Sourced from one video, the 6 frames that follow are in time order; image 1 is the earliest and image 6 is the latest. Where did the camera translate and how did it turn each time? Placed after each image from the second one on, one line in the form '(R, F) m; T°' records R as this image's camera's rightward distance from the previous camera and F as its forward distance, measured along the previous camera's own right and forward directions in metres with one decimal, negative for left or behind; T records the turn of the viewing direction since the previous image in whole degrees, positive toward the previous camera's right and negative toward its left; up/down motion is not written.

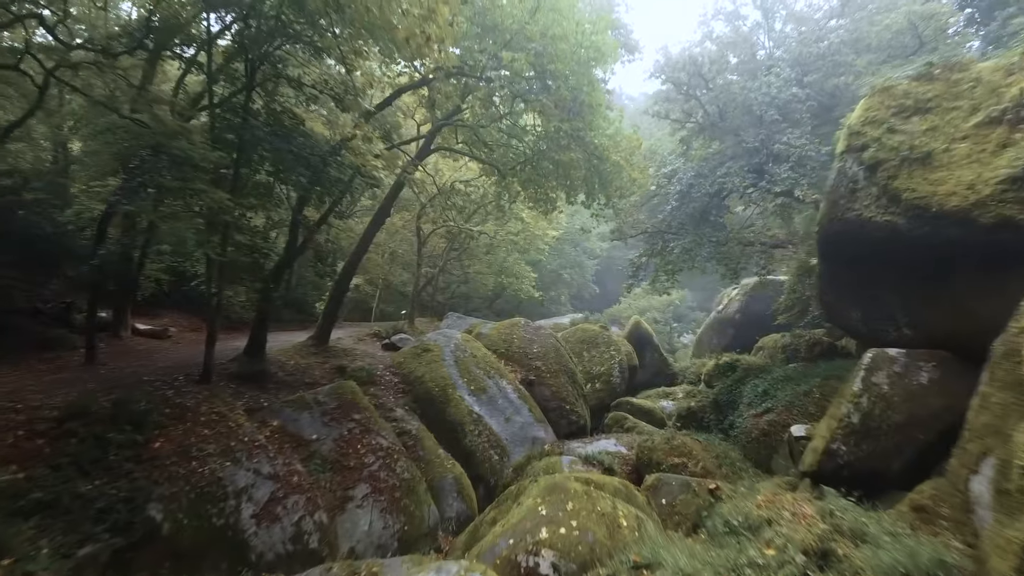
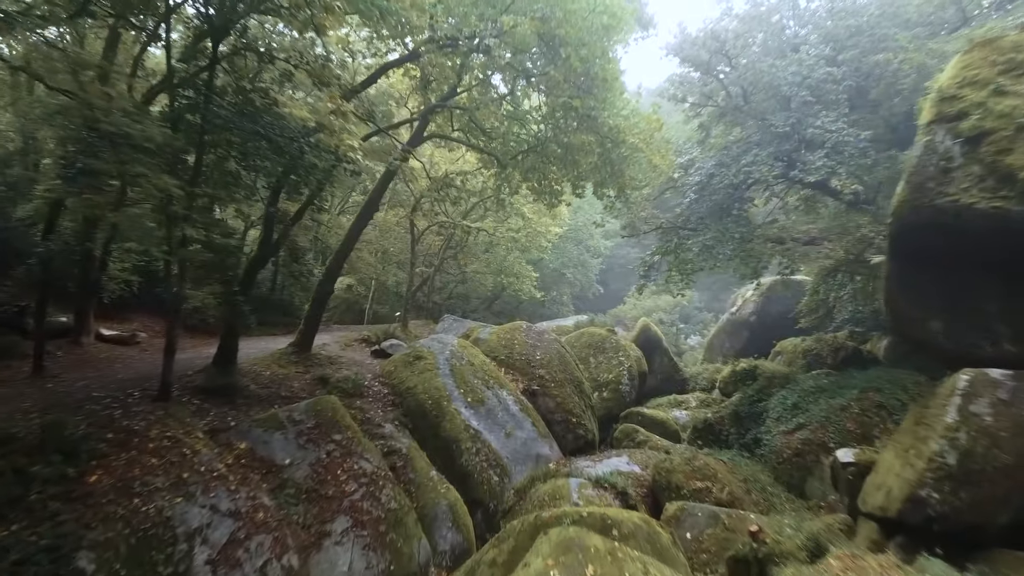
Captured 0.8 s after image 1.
(0.0, +0.9) m; 0°
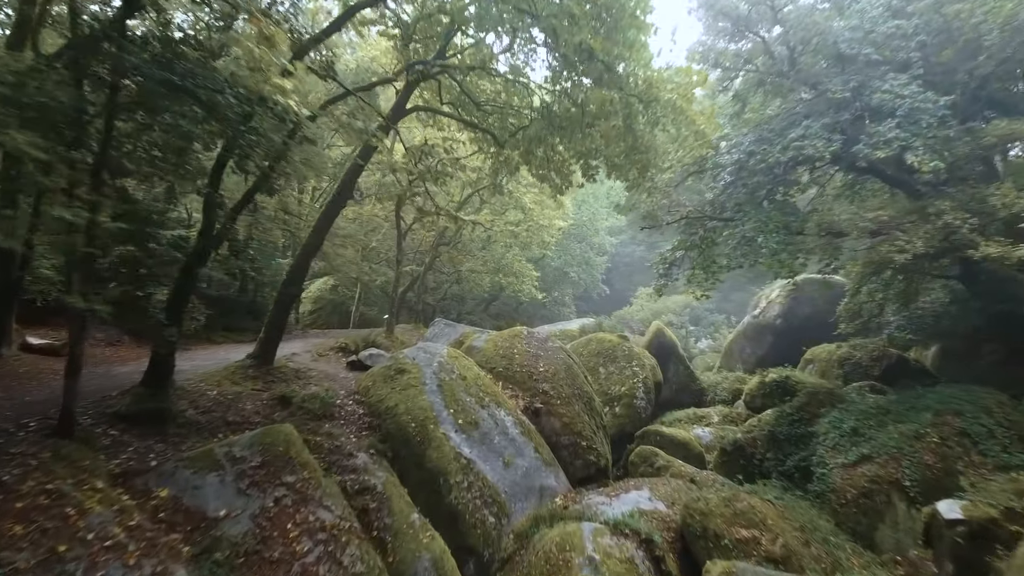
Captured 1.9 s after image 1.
(0.0, +1.5) m; 0°
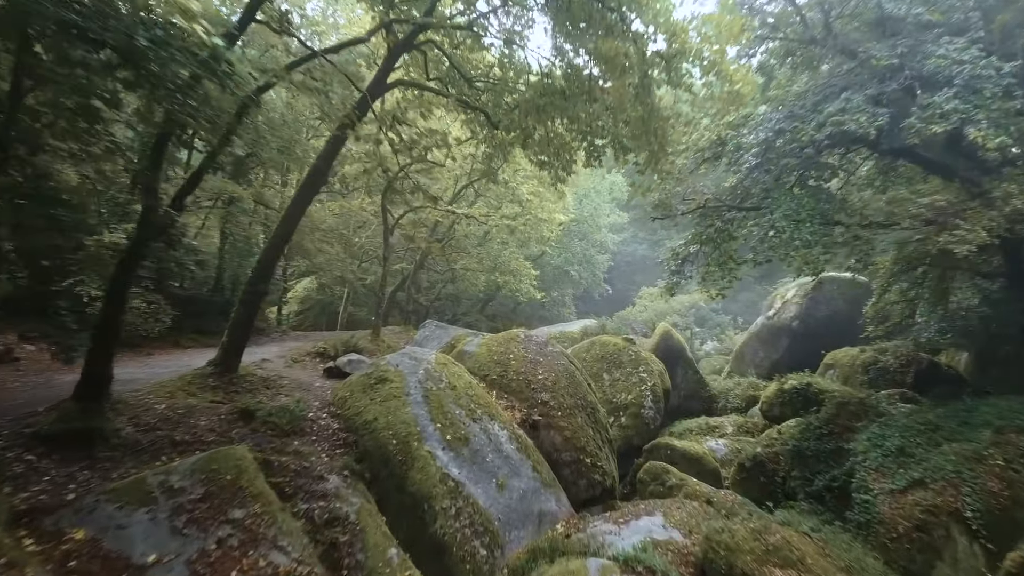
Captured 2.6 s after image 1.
(0.0, +0.9) m; 0°
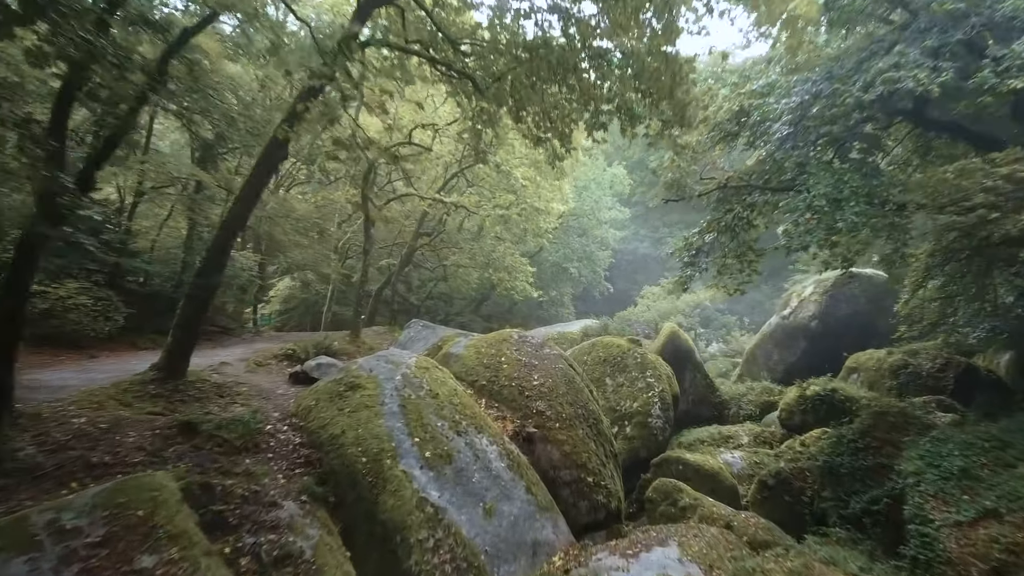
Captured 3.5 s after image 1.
(+0.1, +1.0) m; 0°
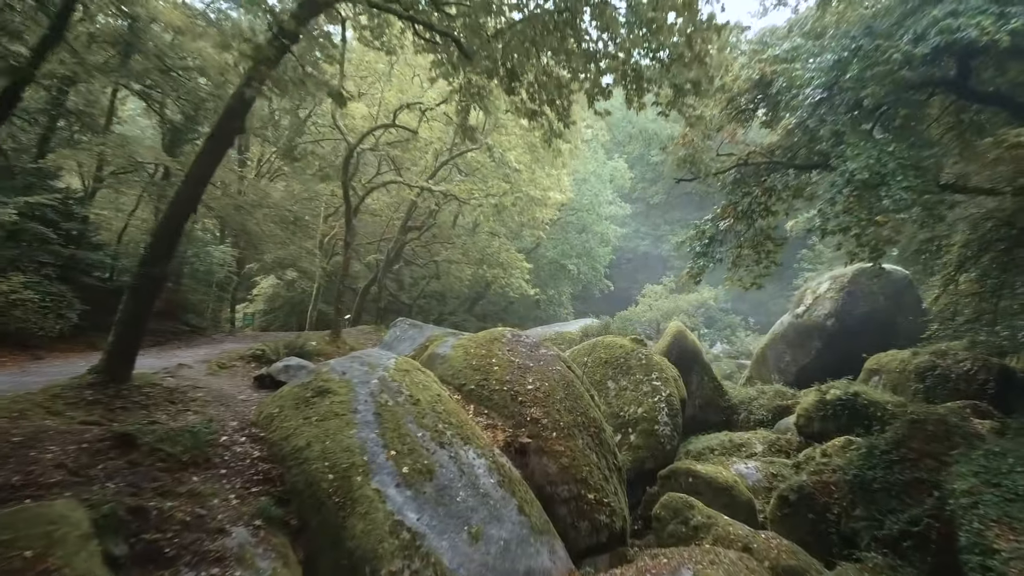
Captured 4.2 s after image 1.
(+0.1, +0.7) m; 0°
